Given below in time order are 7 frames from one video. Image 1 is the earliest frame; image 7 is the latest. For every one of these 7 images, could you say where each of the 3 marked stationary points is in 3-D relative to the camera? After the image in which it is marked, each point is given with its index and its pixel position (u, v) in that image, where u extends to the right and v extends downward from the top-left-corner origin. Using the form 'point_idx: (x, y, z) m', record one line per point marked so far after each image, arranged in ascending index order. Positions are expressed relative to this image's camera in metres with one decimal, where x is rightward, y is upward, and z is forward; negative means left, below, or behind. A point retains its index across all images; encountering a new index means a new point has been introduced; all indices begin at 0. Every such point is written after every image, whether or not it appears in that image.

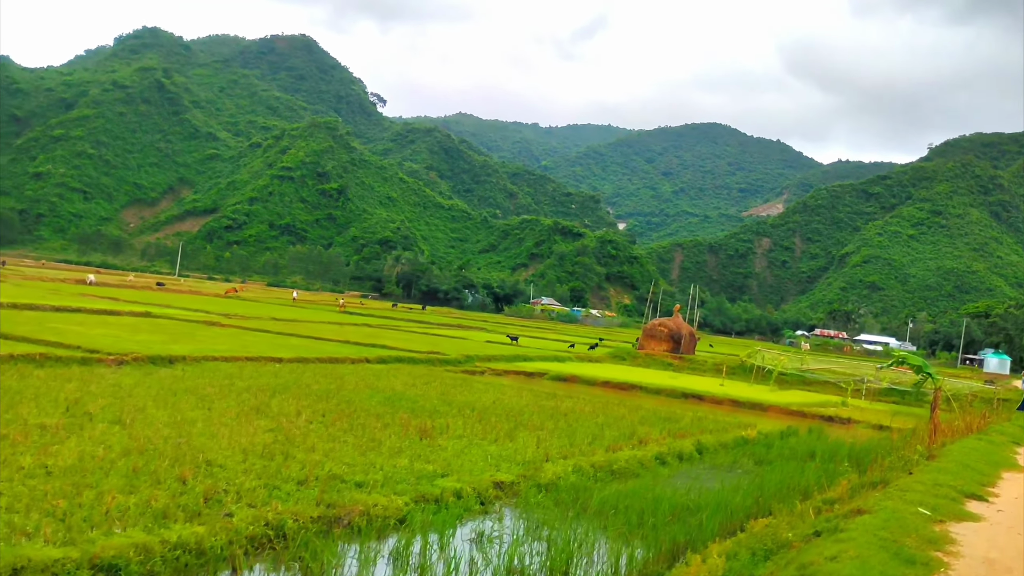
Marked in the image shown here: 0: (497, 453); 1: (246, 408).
0: (-0.2, -2.0, +8.9) m
1: (-3.4, -1.5, +9.1) m
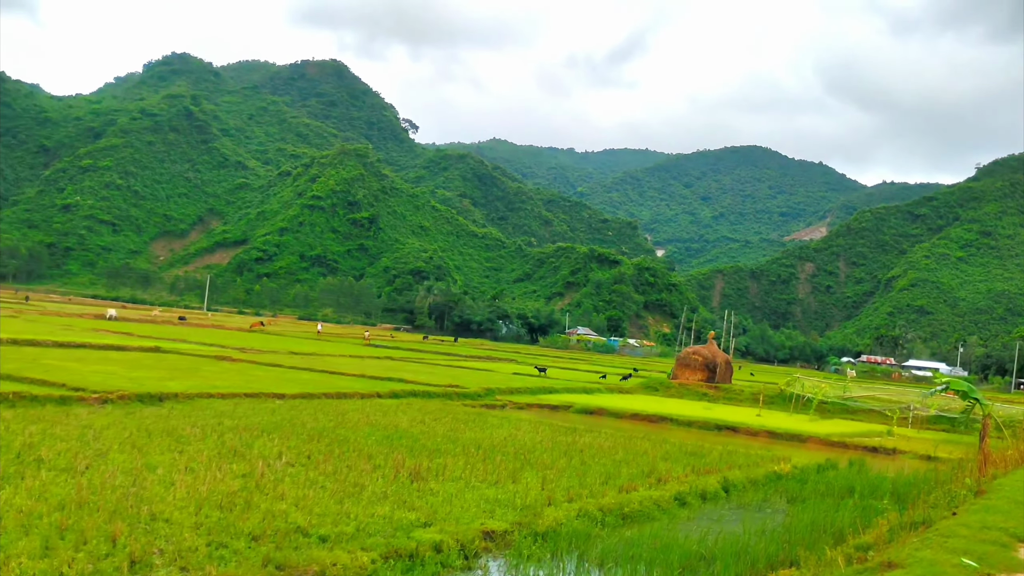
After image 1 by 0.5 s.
0: (-0.2, -2.3, +8.1) m
1: (-3.4, -1.9, +8.5) m
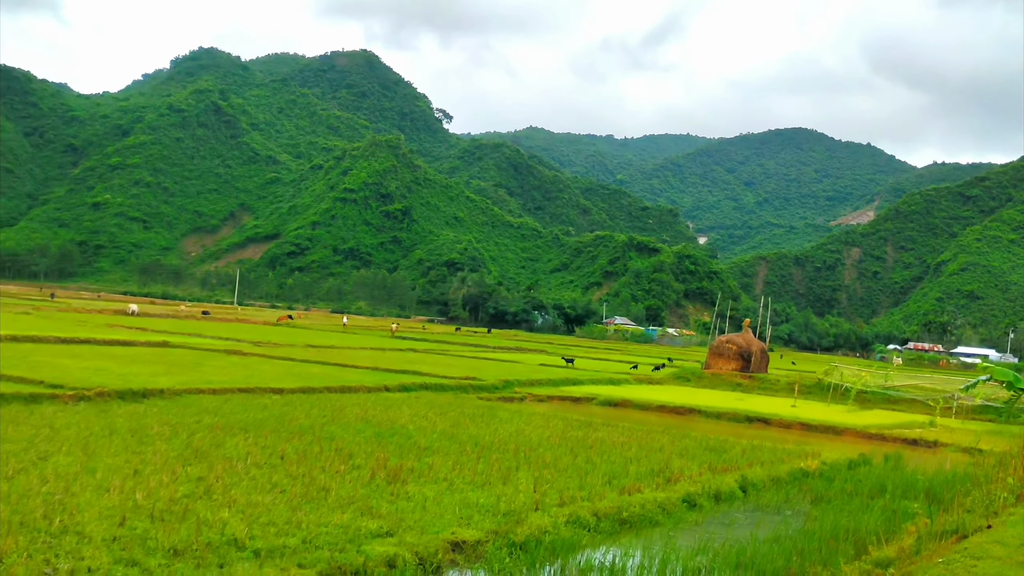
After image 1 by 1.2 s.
0: (-0.4, -2.2, +7.3) m
1: (-3.5, -1.8, +7.9) m
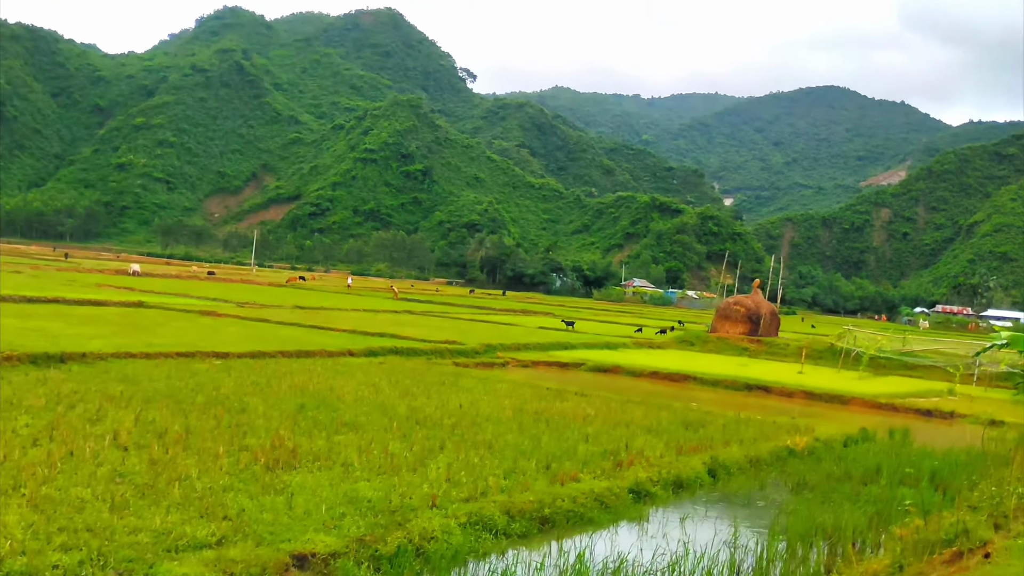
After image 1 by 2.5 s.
0: (-1.3, -1.8, +6.1) m
1: (-4.4, -1.3, +6.7) m
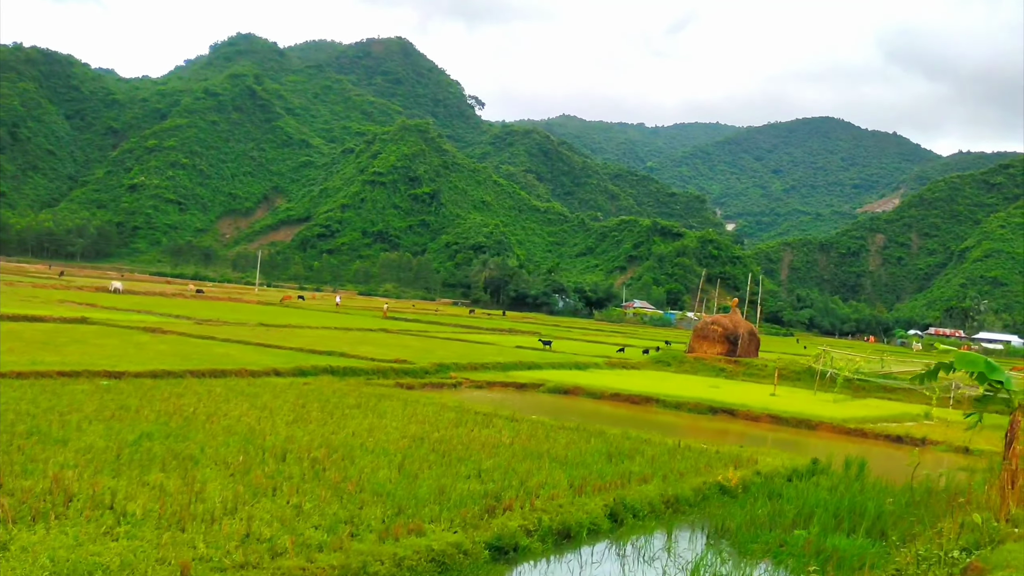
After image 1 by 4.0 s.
0: (-2.7, -1.8, +4.9) m
1: (-5.8, -1.4, +5.6) m
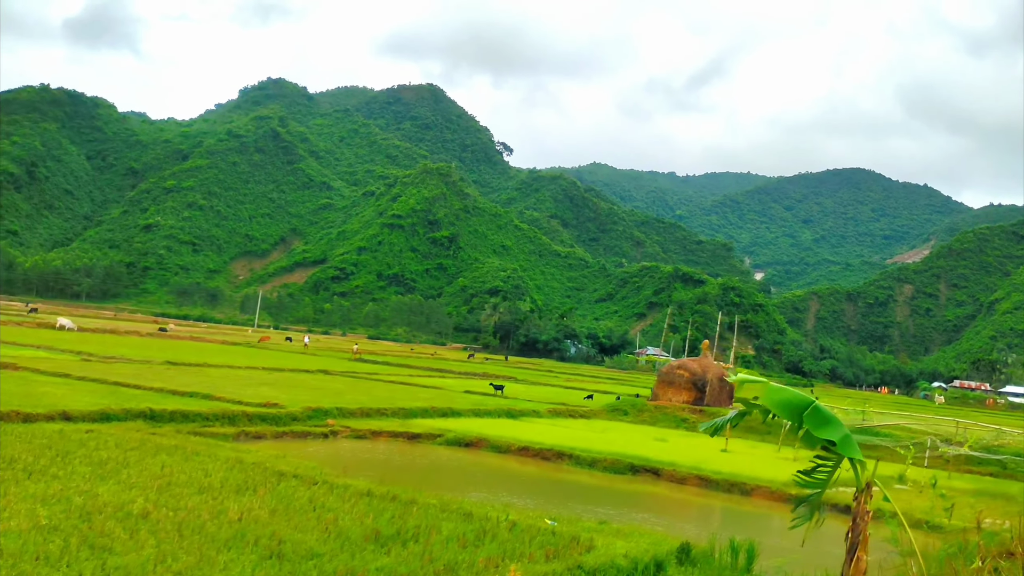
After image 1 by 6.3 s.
0: (-5.6, -1.6, +2.0) m
1: (-8.7, -1.2, +2.8) m
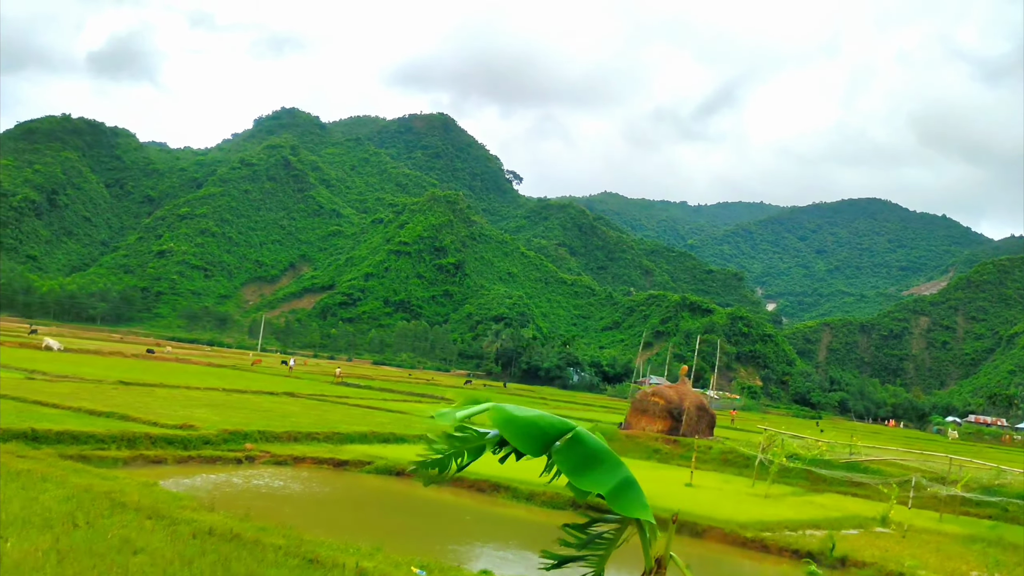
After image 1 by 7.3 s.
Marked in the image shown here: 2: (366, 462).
0: (-7.1, -1.2, +0.8) m
1: (-10.1, -0.8, +1.7) m
2: (-2.8, -3.5, +14.7) m
